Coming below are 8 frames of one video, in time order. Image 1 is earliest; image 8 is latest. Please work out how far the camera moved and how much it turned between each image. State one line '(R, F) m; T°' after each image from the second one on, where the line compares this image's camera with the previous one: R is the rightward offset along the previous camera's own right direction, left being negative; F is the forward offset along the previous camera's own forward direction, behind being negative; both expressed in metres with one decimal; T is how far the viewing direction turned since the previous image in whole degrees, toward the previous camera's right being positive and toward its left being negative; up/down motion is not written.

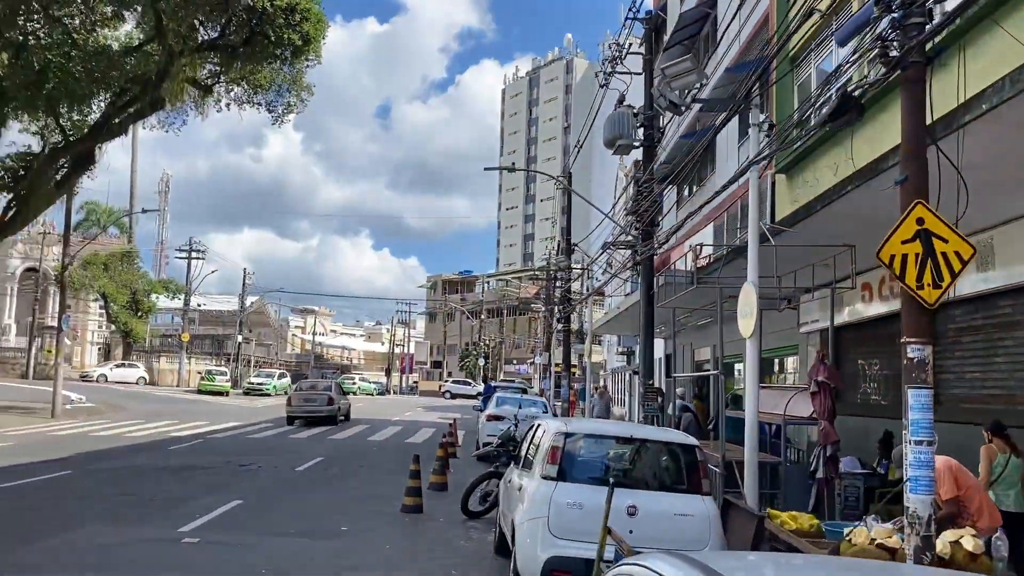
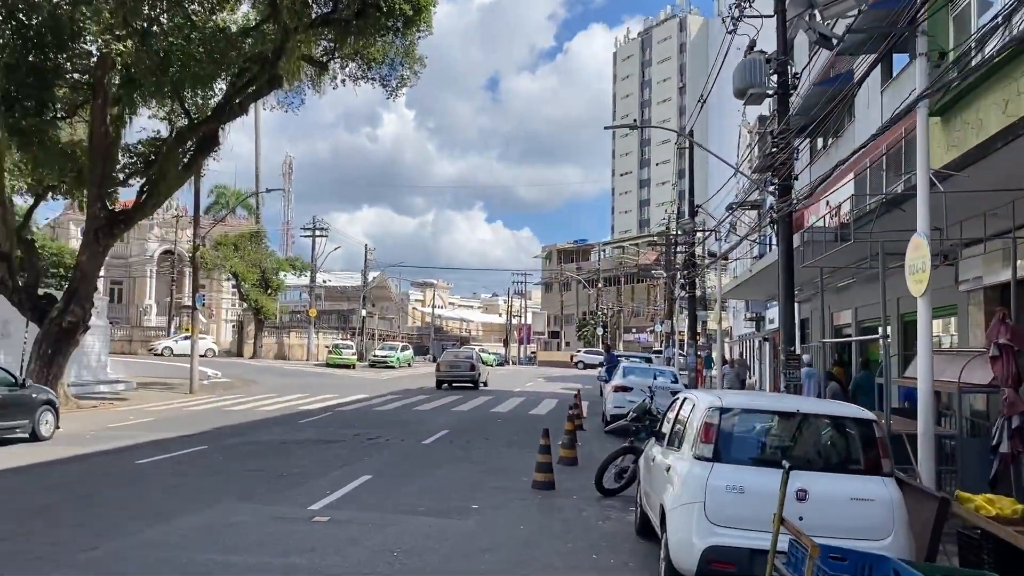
(-0.2, +0.6) m; -8°
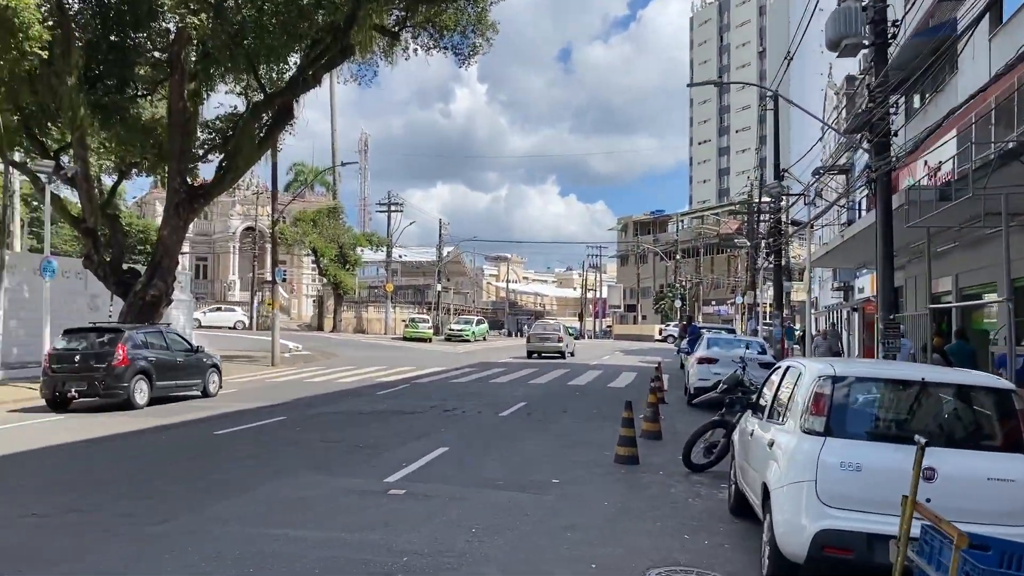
(-0.1, +0.5) m; -5°
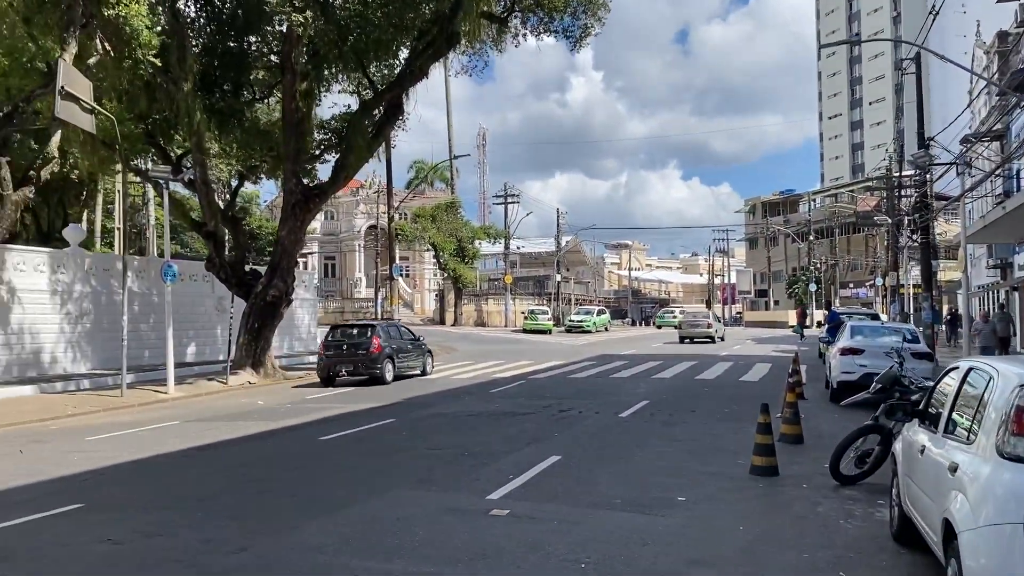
(+0.1, +0.9) m; -8°
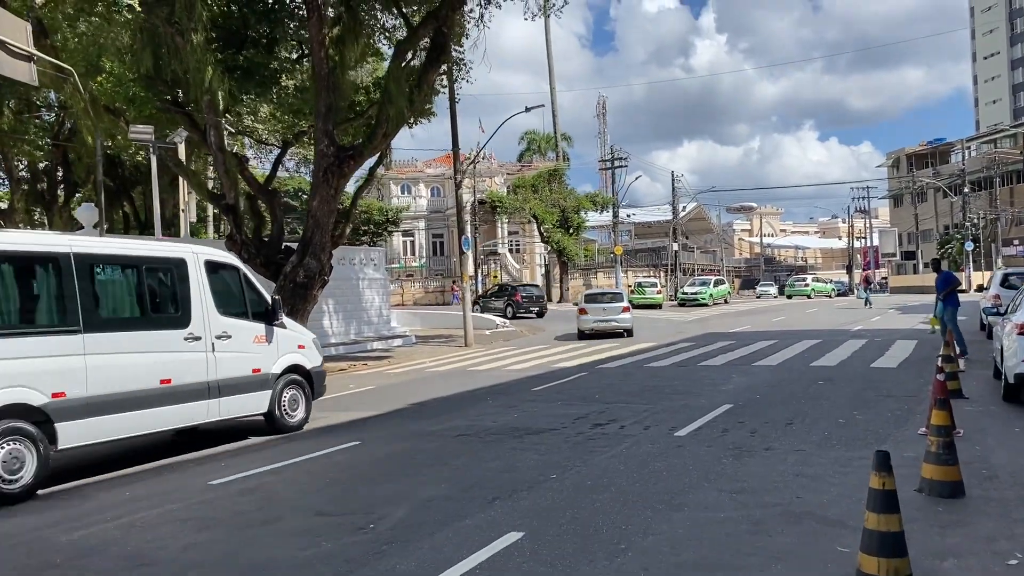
(+1.3, +3.8) m; -9°
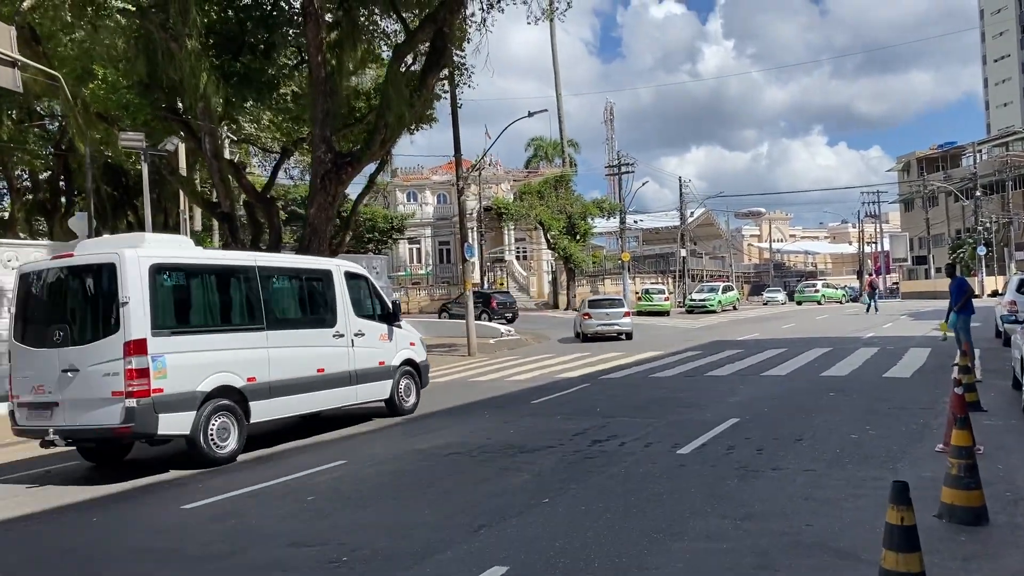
(+0.2, +0.4) m; -1°
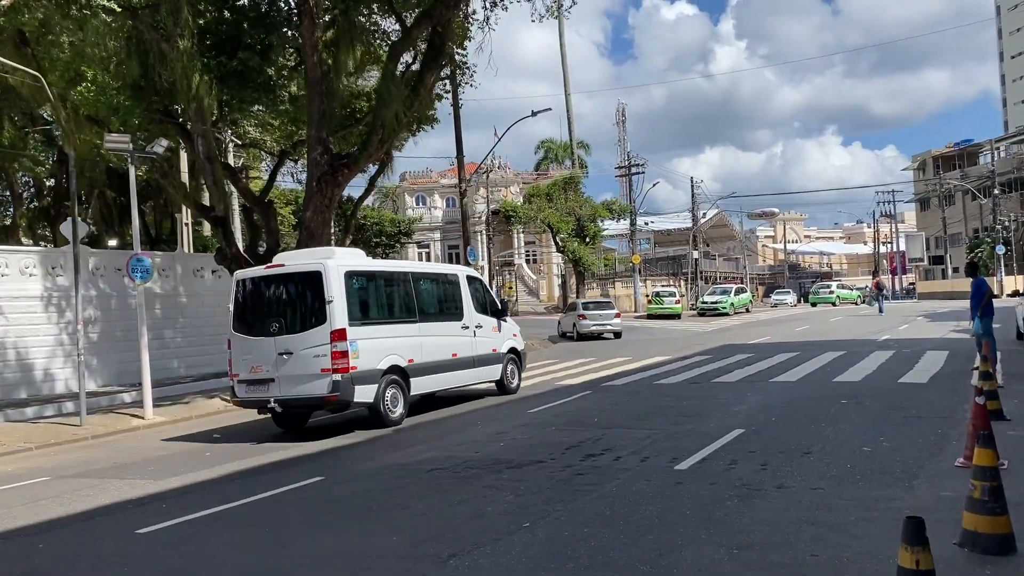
(+0.3, +0.5) m; -1°
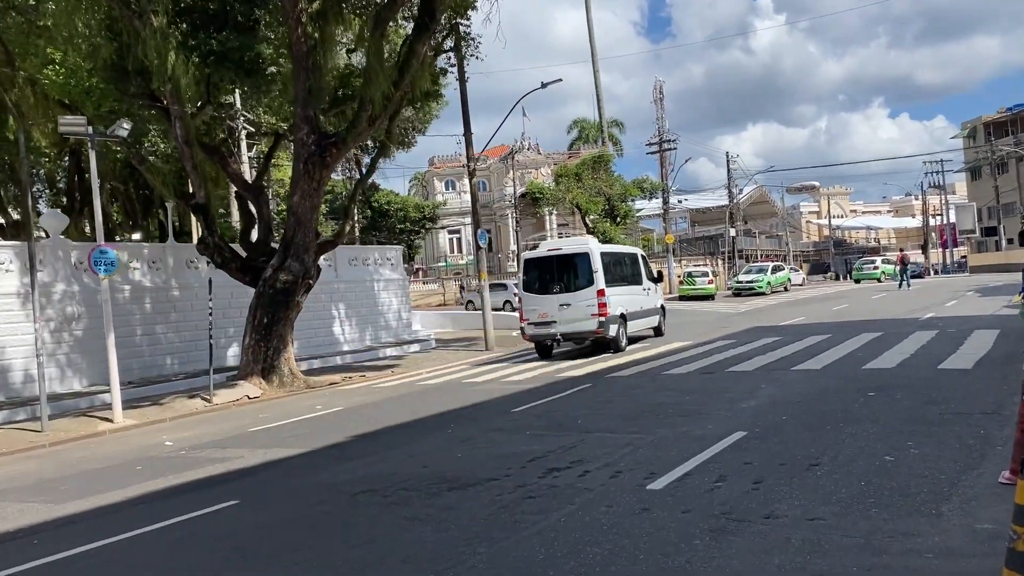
(+0.8, +1.3) m; -3°
